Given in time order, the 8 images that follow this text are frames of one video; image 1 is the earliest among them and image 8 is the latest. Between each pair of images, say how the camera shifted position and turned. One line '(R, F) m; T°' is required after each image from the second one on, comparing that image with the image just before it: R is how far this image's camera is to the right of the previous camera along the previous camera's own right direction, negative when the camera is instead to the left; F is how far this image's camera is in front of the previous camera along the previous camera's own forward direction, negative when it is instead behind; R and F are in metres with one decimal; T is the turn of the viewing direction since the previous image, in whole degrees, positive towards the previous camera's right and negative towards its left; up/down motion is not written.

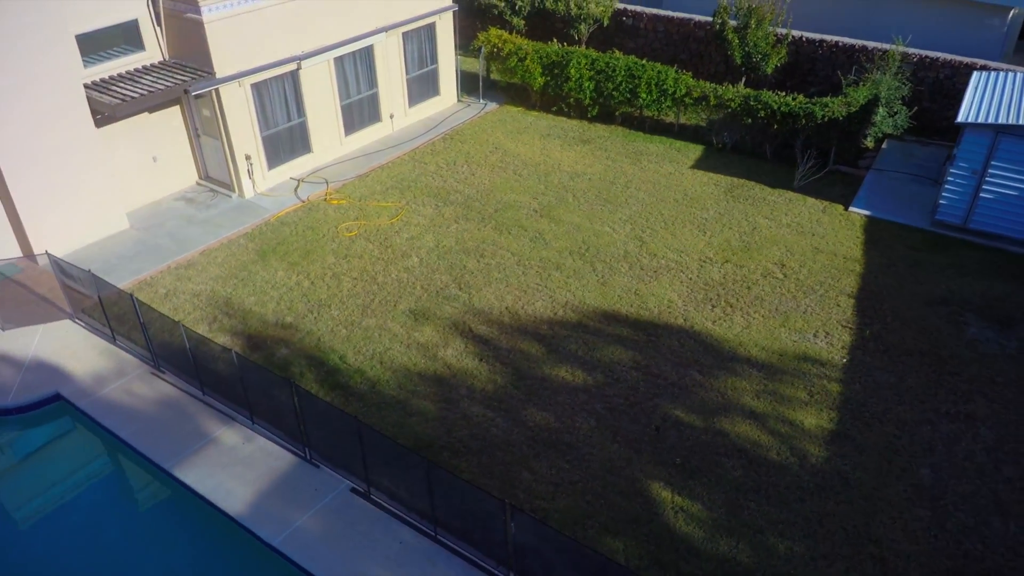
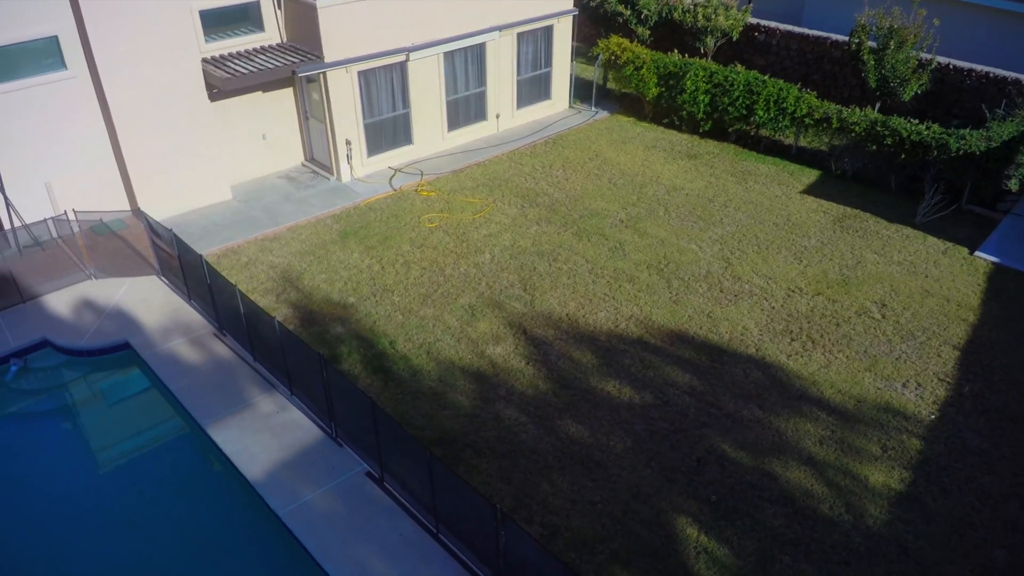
(+1.2, +0.6) m; -10°
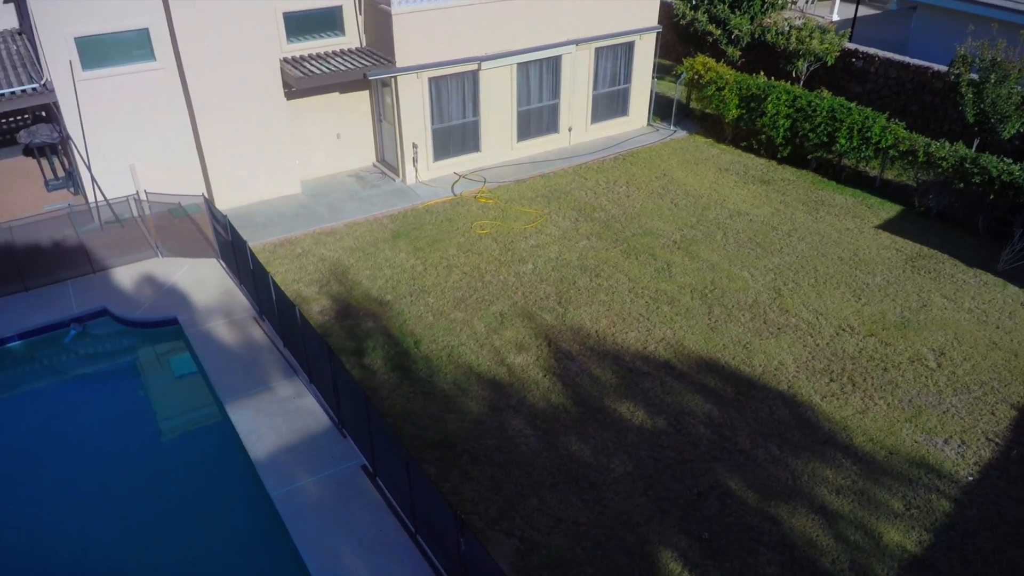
(+1.2, +0.2) m; -8°
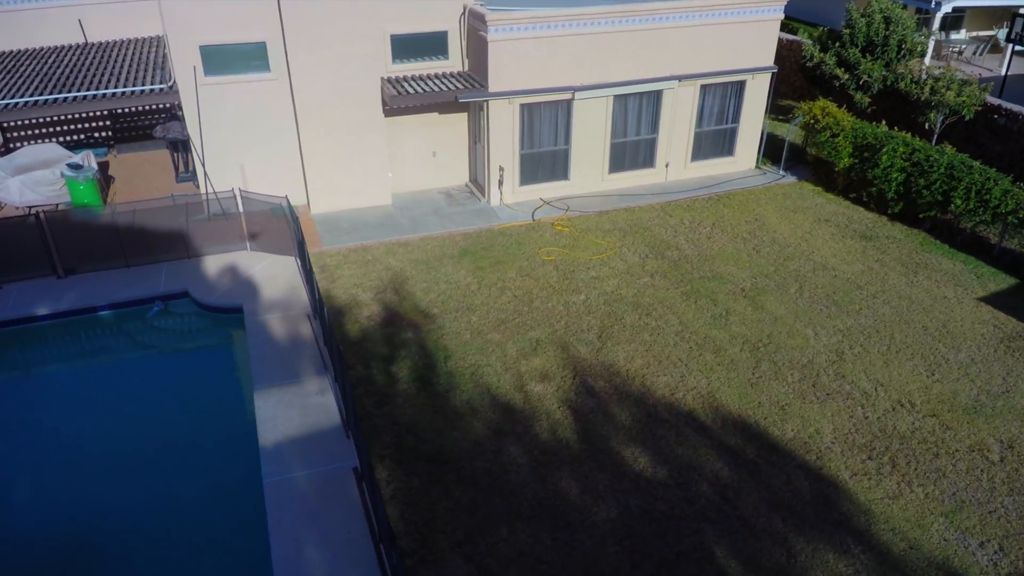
(+1.9, +0.2) m; -12°
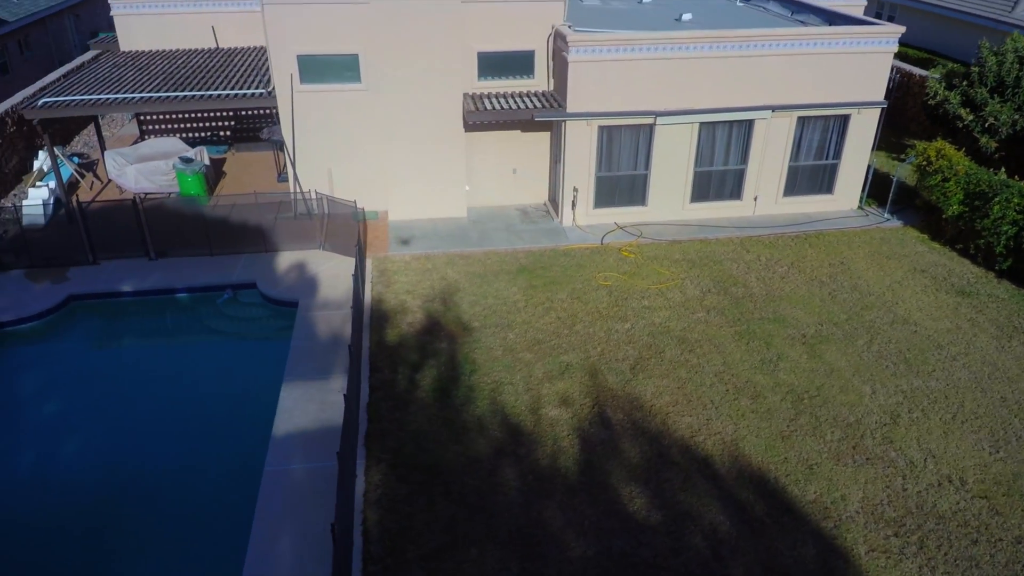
(+1.7, +0.3) m; -10°
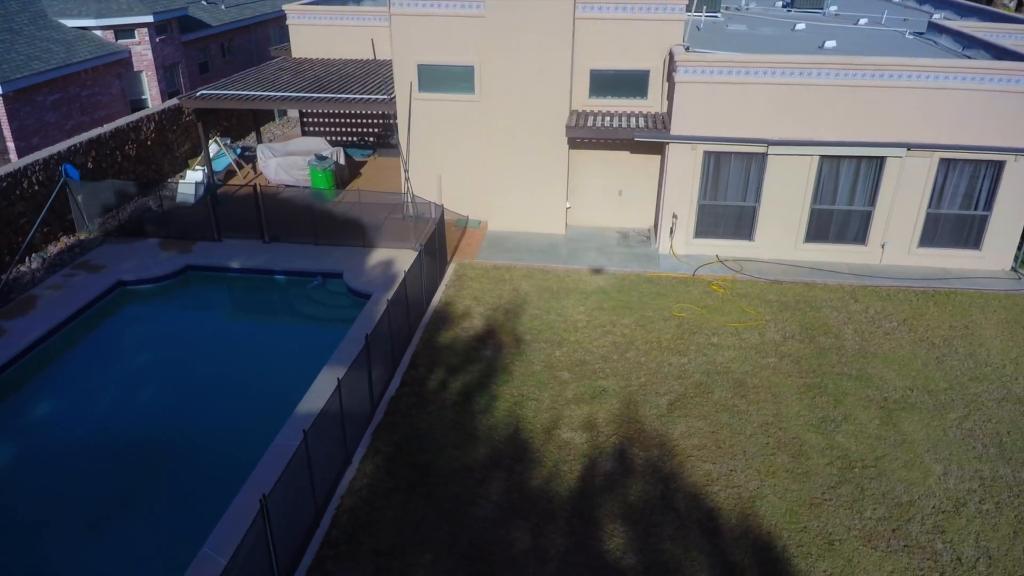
(+2.3, +0.6) m; -14°
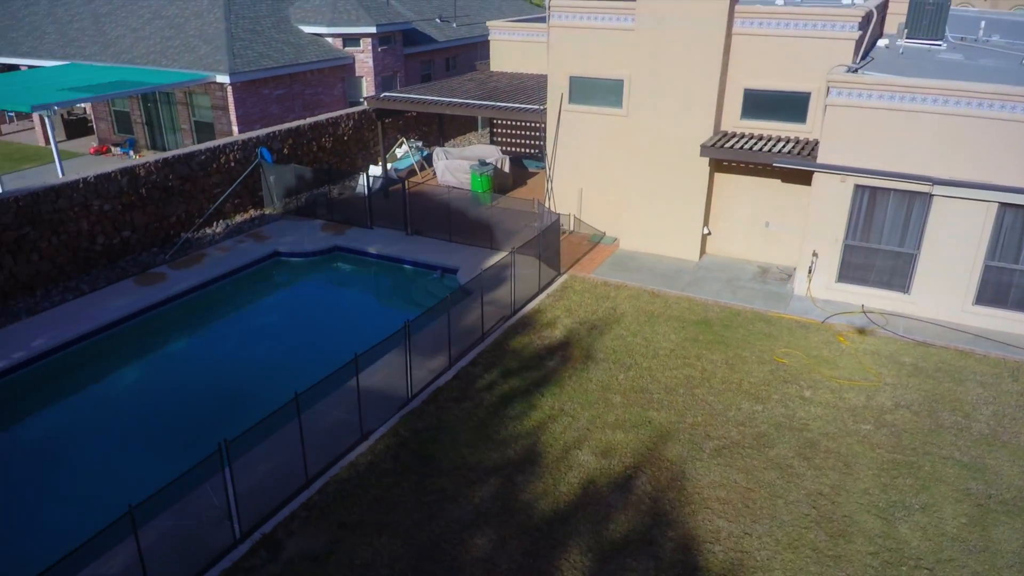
(+2.8, +0.8) m; -19°
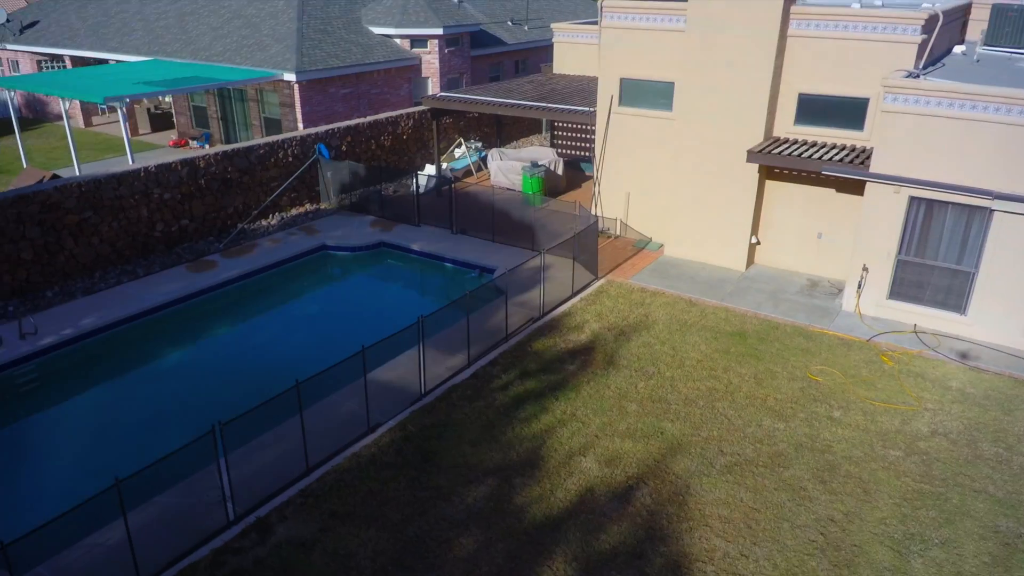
(+1.0, +0.2) m; -6°
